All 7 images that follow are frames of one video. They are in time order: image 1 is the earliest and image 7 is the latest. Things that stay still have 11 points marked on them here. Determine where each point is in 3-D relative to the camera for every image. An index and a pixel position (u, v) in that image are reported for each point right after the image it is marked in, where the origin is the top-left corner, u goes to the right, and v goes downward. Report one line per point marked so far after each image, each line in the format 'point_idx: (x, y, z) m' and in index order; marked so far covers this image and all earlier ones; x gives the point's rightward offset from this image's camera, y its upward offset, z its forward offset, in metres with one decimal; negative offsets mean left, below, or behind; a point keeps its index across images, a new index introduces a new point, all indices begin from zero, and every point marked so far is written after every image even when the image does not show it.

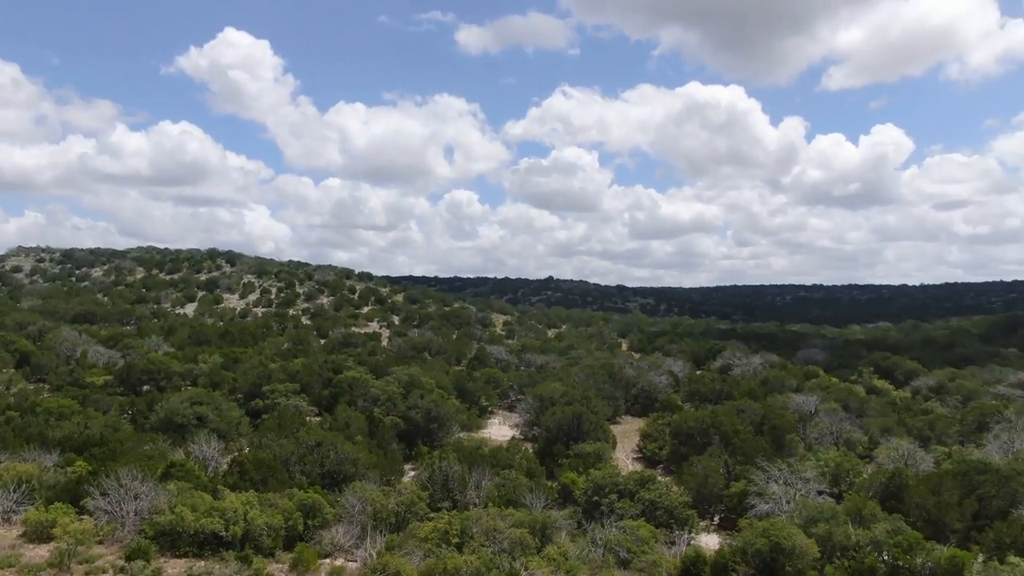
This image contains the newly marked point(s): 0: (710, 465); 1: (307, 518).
0: (+6.2, -5.6, +19.9) m
1: (-6.0, -6.8, +18.7) m
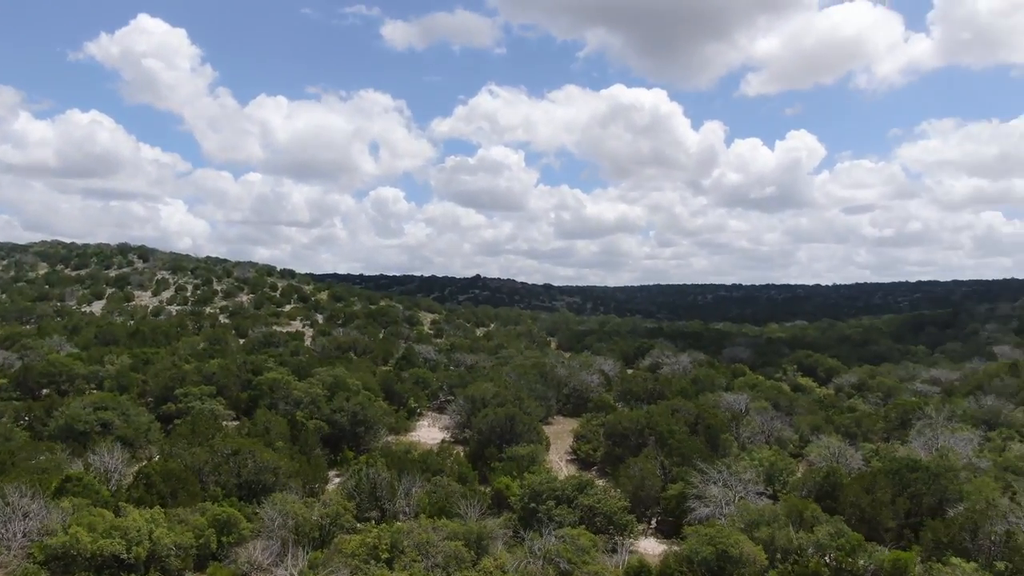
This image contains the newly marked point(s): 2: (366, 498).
0: (+4.2, -5.6, +19.6) m
1: (-7.9, -6.7, +17.1) m
2: (-4.5, -6.5, +19.6) m
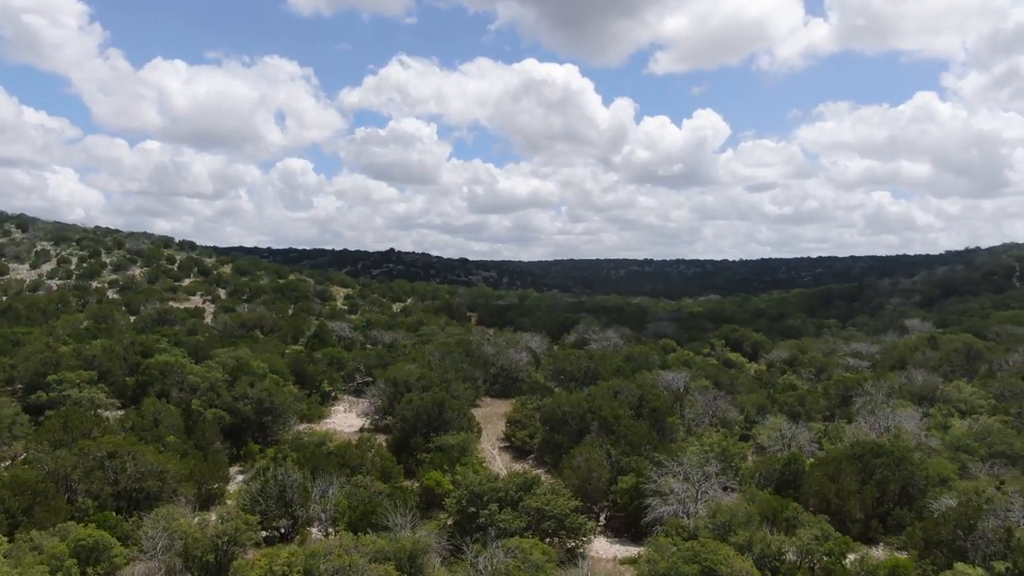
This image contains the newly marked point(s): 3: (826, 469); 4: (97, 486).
0: (+2.3, -4.8, +17.8) m
1: (-9.3, -6.0, +13.8) m
2: (-6.3, -5.7, +16.6) m
3: (+8.2, -4.7, +16.6) m
4: (-11.2, -5.3, +16.9) m
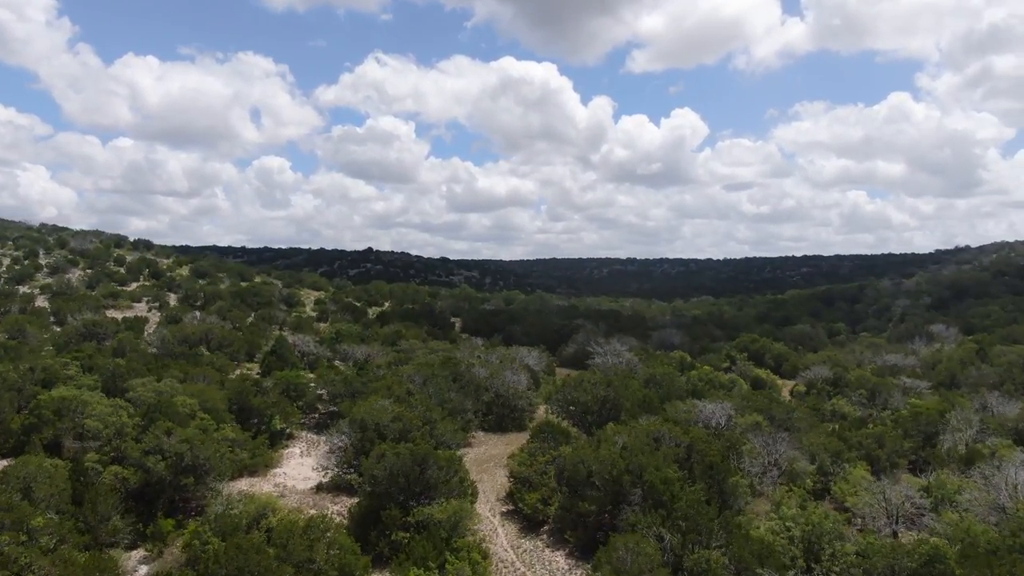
0: (+2.7, -5.2, +12.3) m
1: (-8.9, -6.5, +7.9) m
2: (-5.9, -6.2, +10.8) m
3: (+8.6, -5.1, +11.3) m
4: (-10.8, -5.8, +11.0) m
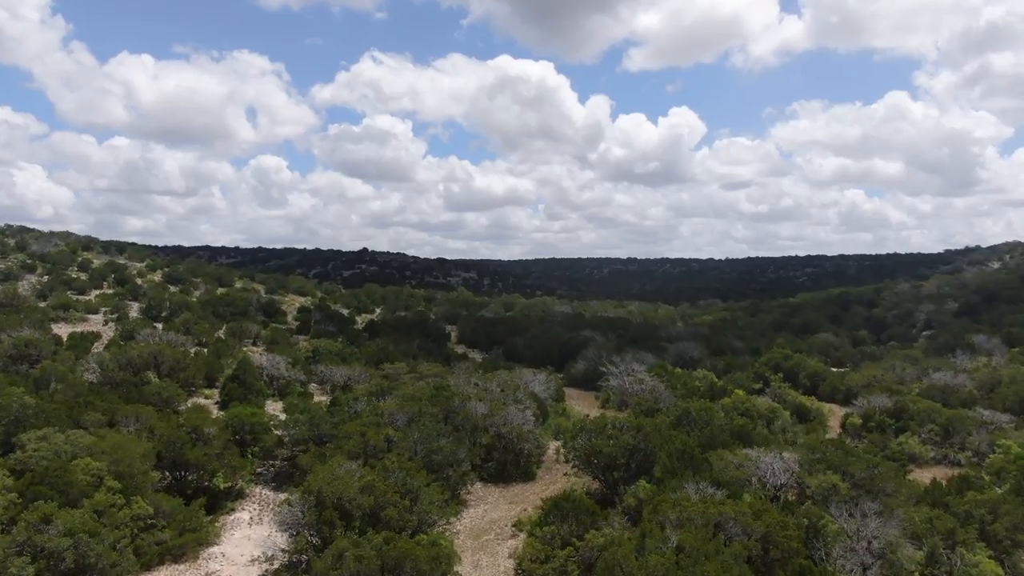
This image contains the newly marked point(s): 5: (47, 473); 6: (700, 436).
0: (+2.9, -5.9, +7.6) m
1: (-8.6, -7.1, +3.2) m
2: (-5.7, -6.8, +6.1) m
3: (+8.8, -5.8, +6.6) m
4: (-10.6, -6.4, +6.2) m
5: (-11.0, -4.5, +14.9) m
6: (+5.9, -4.7, +19.9) m
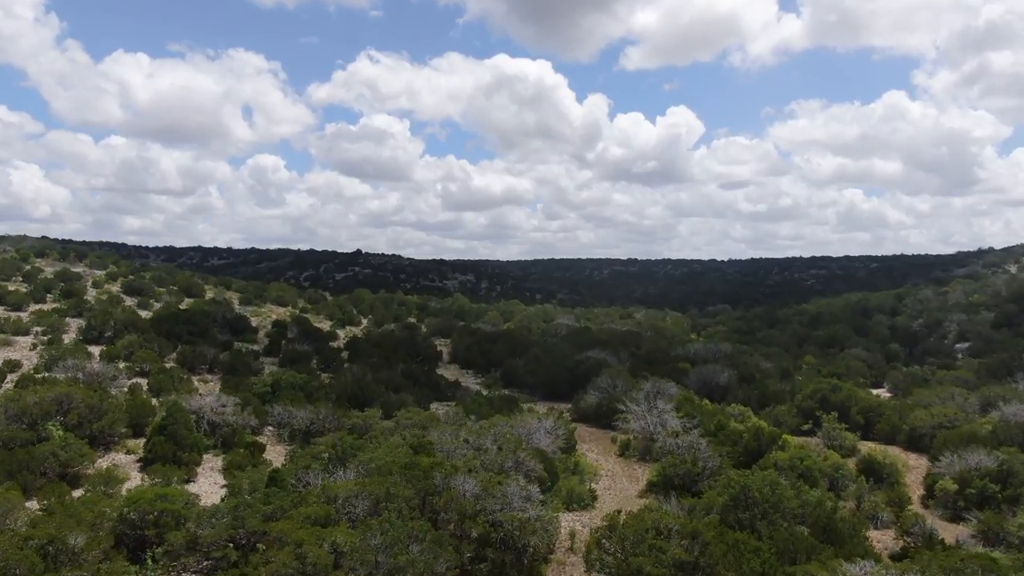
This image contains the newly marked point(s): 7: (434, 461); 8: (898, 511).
0: (+2.9, -6.8, +2.0) m
1: (-8.6, -8.1, -2.5) m
2: (-5.7, -7.8, +0.5) m
3: (+8.8, -6.7, +1.0) m
4: (-10.5, -7.4, +0.6) m
5: (-11.0, -5.5, +9.3) m
6: (+5.9, -5.6, +14.3) m
7: (-2.3, -4.9, +18.1) m
8: (+11.7, -6.2, +18.9) m
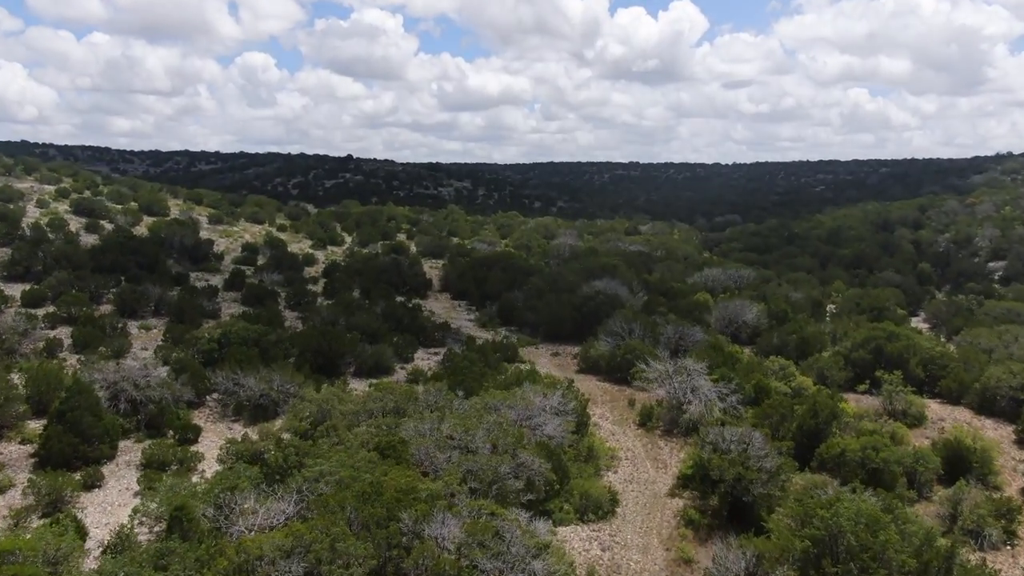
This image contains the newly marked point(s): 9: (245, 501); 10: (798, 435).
0: (+2.9, -8.3, -2.2) m
1: (-8.5, -10.3, -6.4) m
2: (-5.6, -9.5, -3.5) m
3: (+8.9, -8.3, -3.1) m
4: (-10.5, -9.1, -3.5) m
5: (-11.0, -5.9, +4.8) m
6: (+5.9, -5.2, +9.8) m
7: (-2.3, -4.0, +13.5) m
8: (+11.7, -5.1, +14.5) m
9: (-5.5, -4.4, +13.1) m
10: (+8.6, -3.8, +18.8) m
